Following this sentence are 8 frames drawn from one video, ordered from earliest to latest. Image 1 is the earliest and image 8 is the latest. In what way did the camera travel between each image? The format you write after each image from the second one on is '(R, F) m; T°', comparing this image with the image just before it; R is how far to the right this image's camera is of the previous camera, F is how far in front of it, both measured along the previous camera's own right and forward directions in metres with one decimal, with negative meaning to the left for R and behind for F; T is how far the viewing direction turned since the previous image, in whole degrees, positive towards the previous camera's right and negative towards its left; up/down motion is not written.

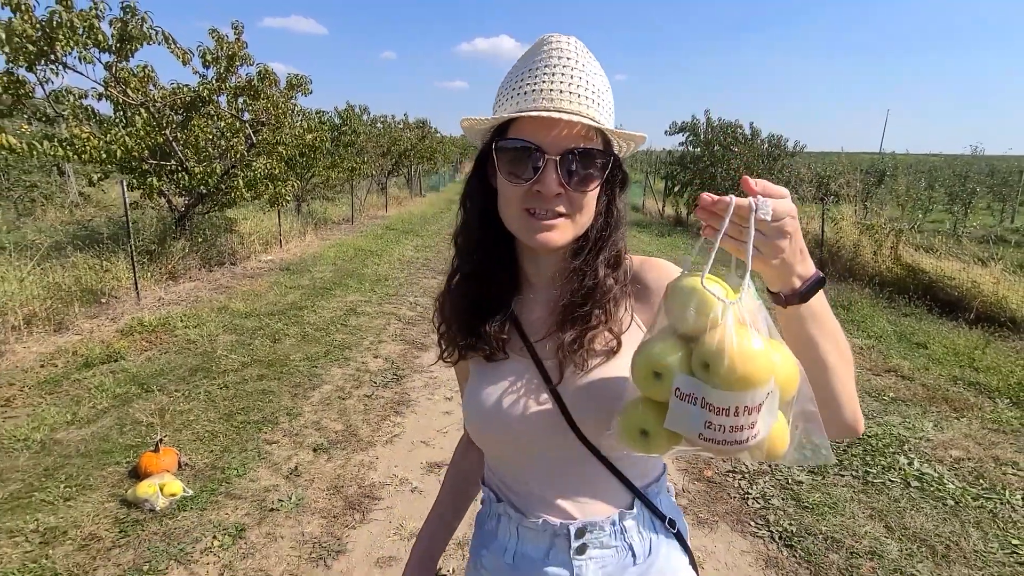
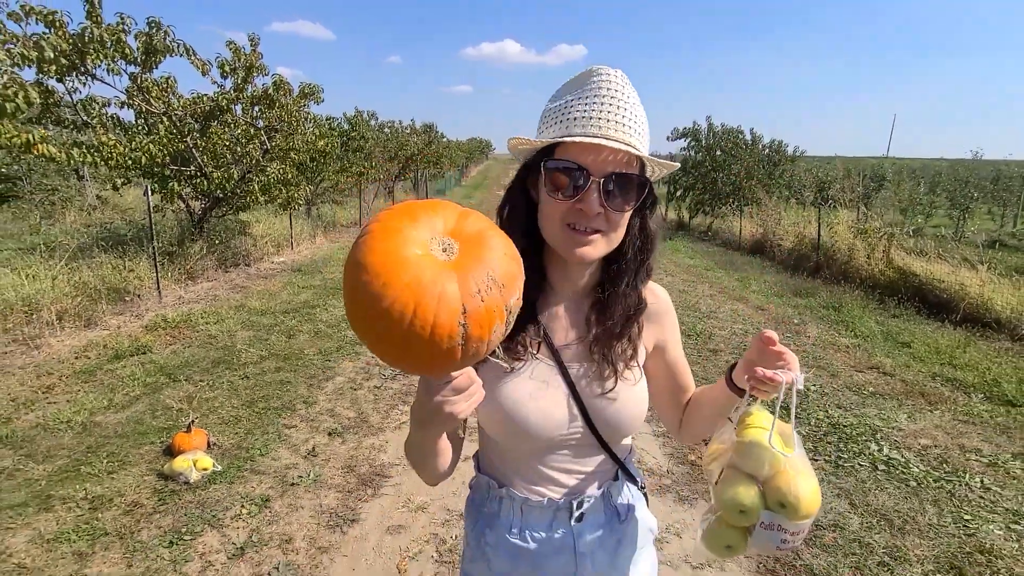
(+0.1, -0.4) m; -1°
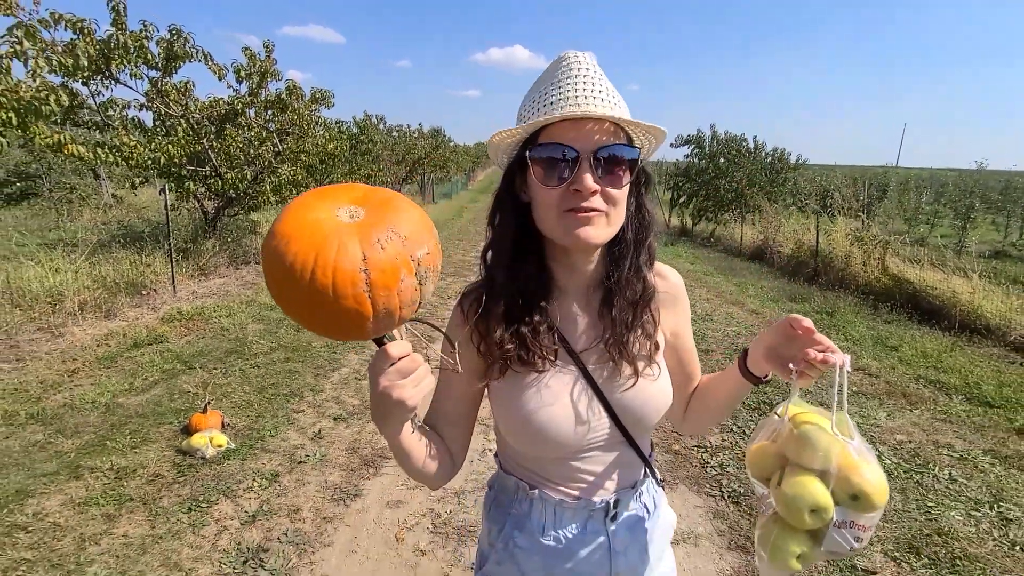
(+0.1, -0.3) m; -1°
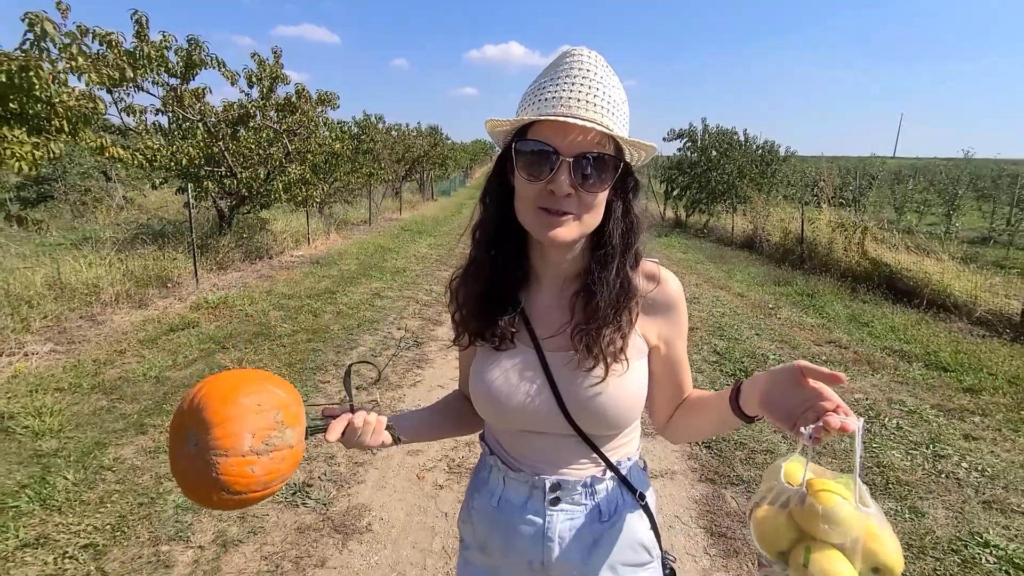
(0.0, -0.6) m; 0°
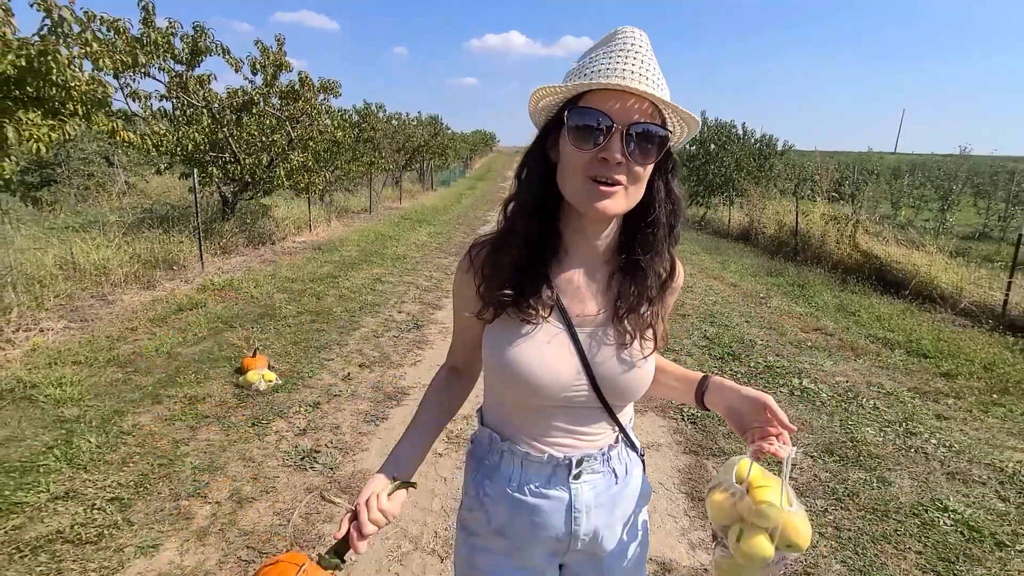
(0.0, -0.2) m; 0°
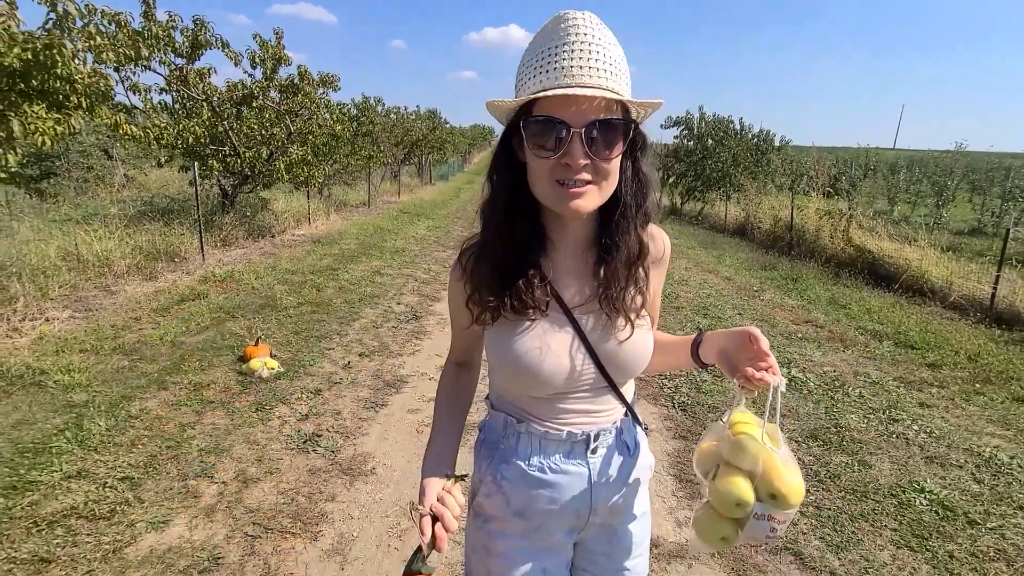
(0.0, -0.1) m; 0°
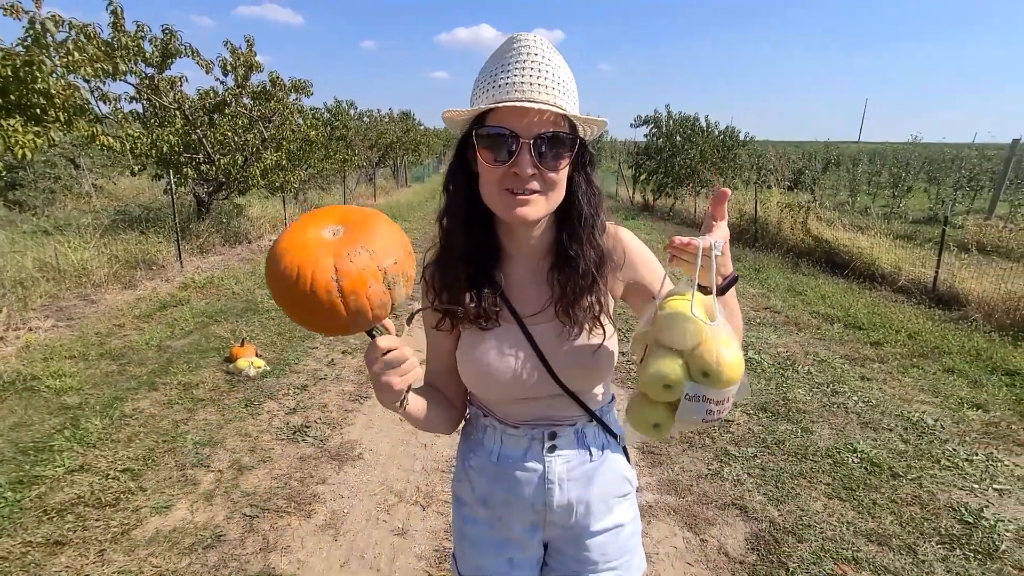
(0.0, -0.3) m; +2°
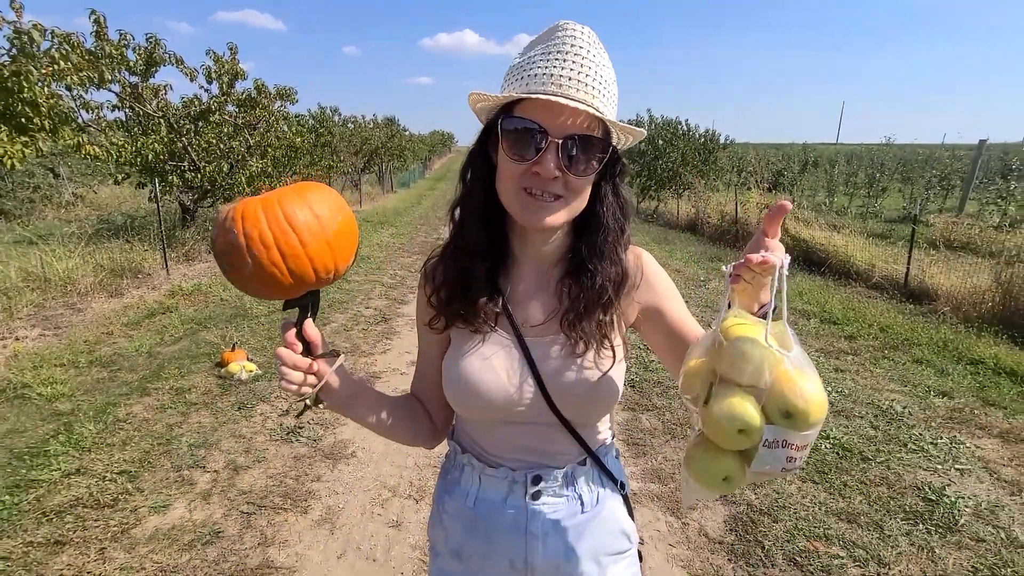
(0.0, -0.1) m; +1°
